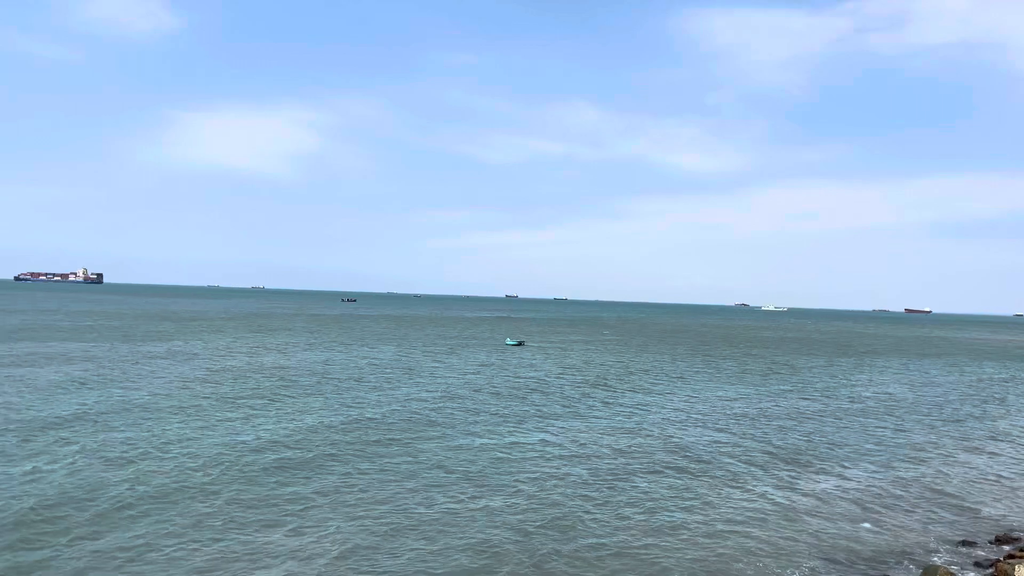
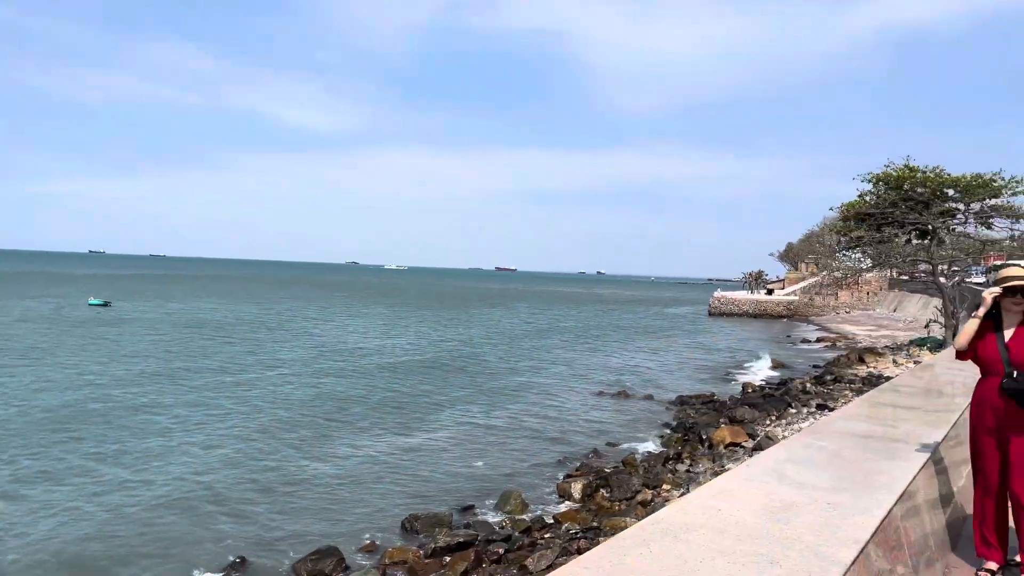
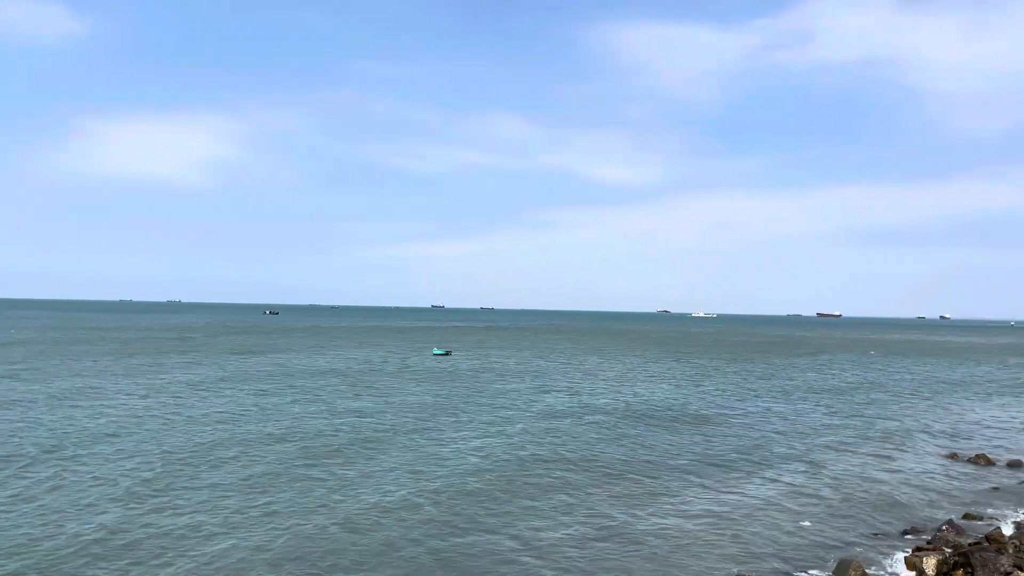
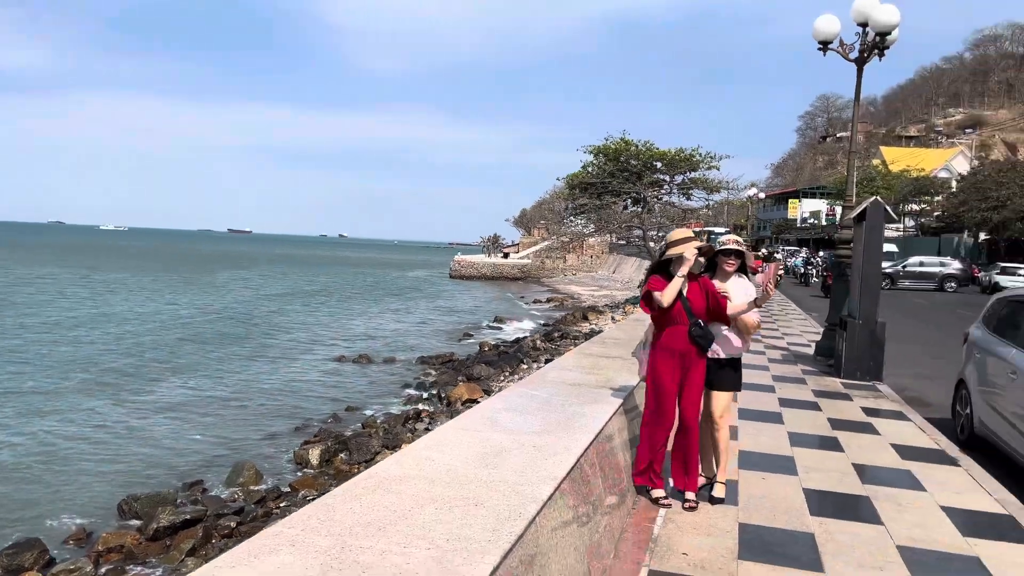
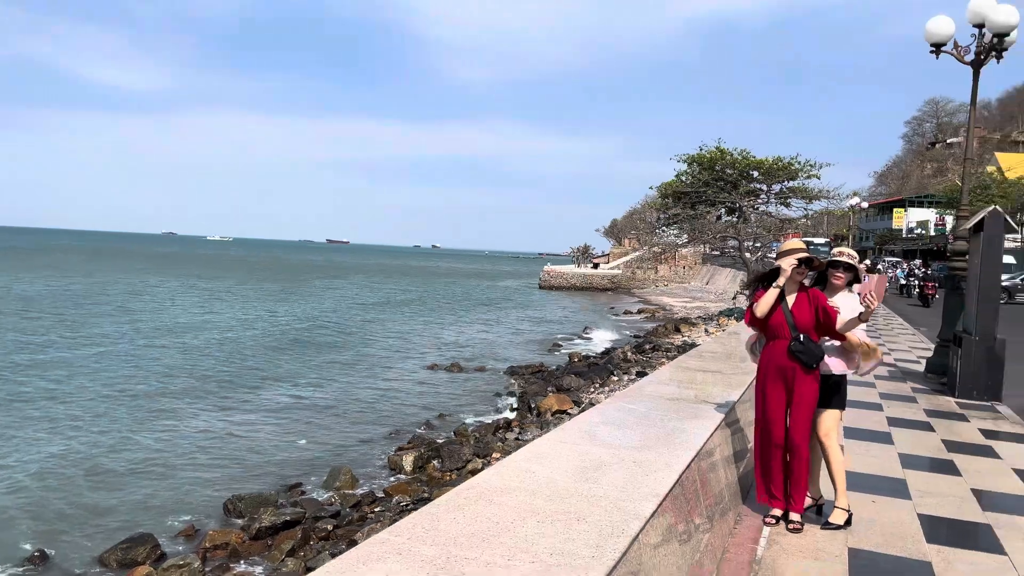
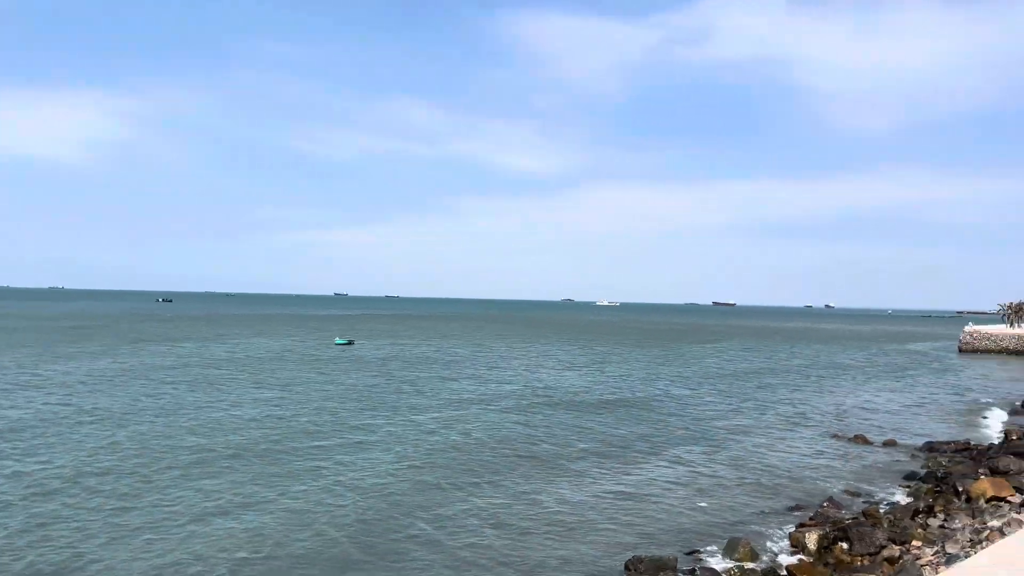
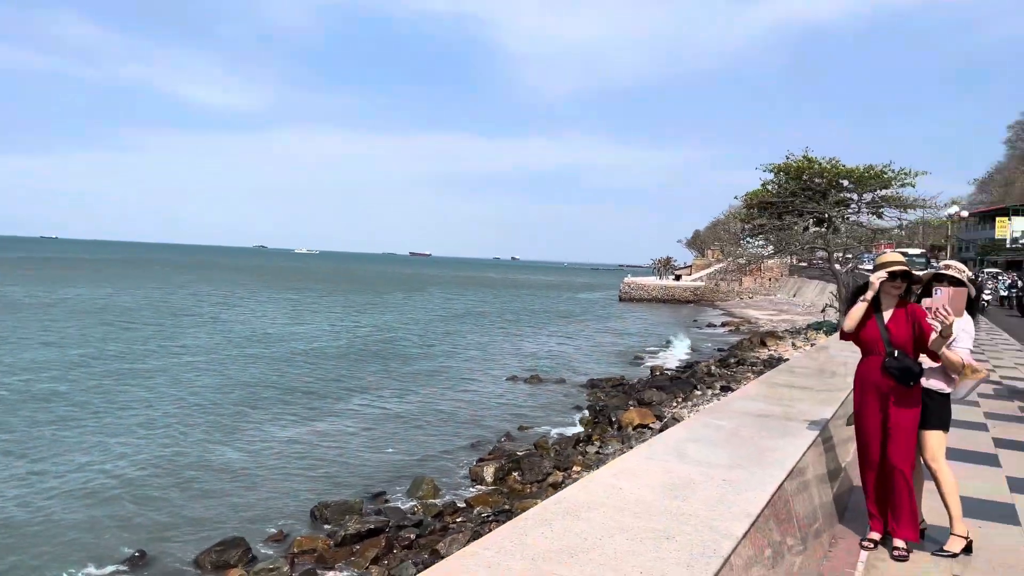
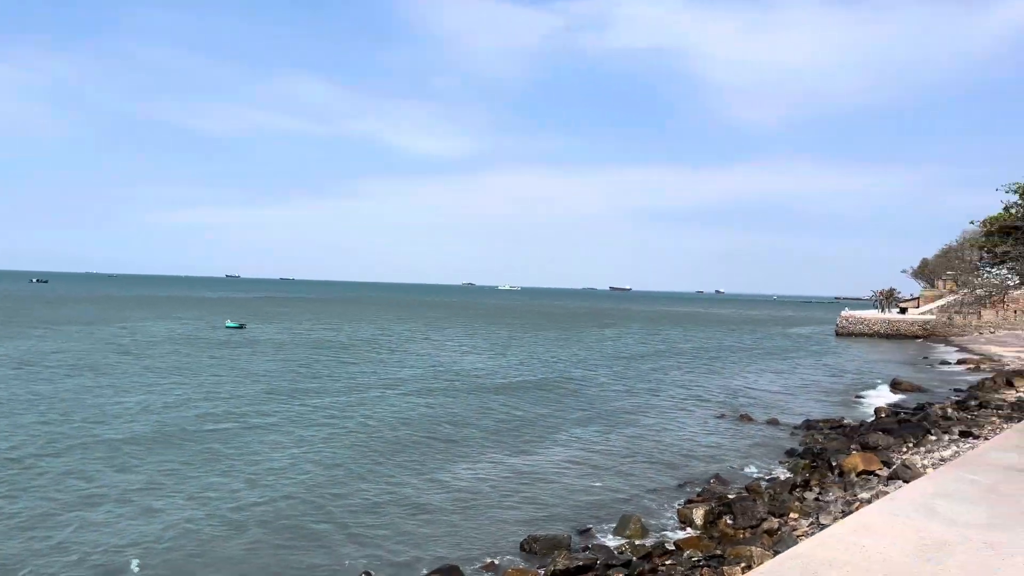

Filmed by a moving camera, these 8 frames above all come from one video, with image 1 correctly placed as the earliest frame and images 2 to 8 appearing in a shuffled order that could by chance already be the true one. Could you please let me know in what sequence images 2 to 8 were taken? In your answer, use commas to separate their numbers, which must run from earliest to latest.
3, 6, 8, 2, 7, 5, 4
